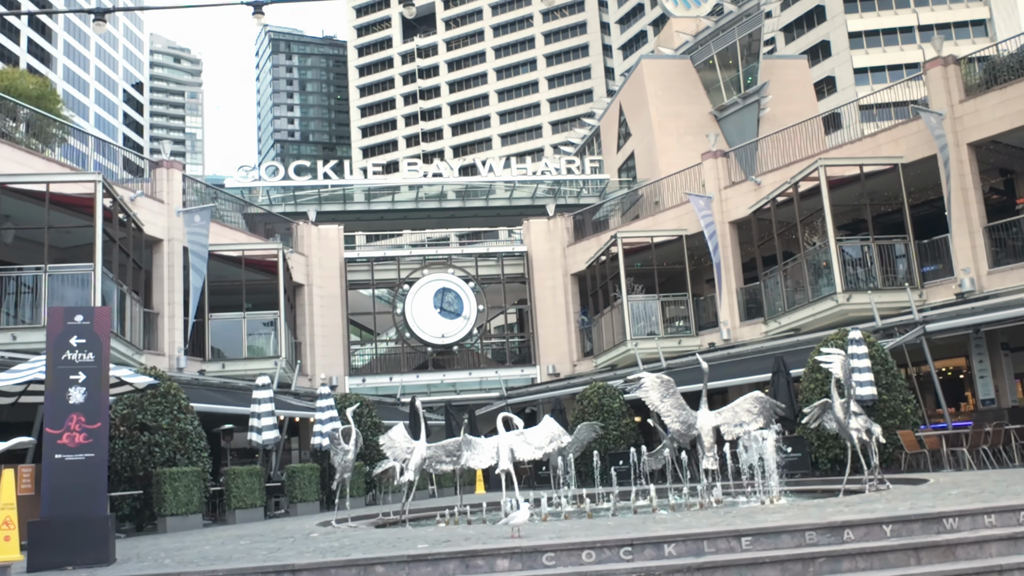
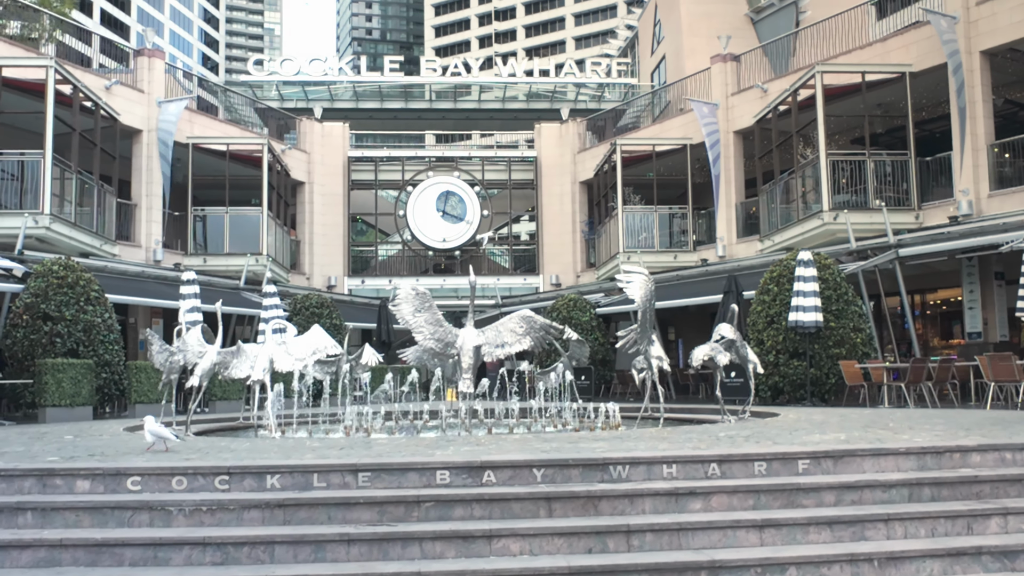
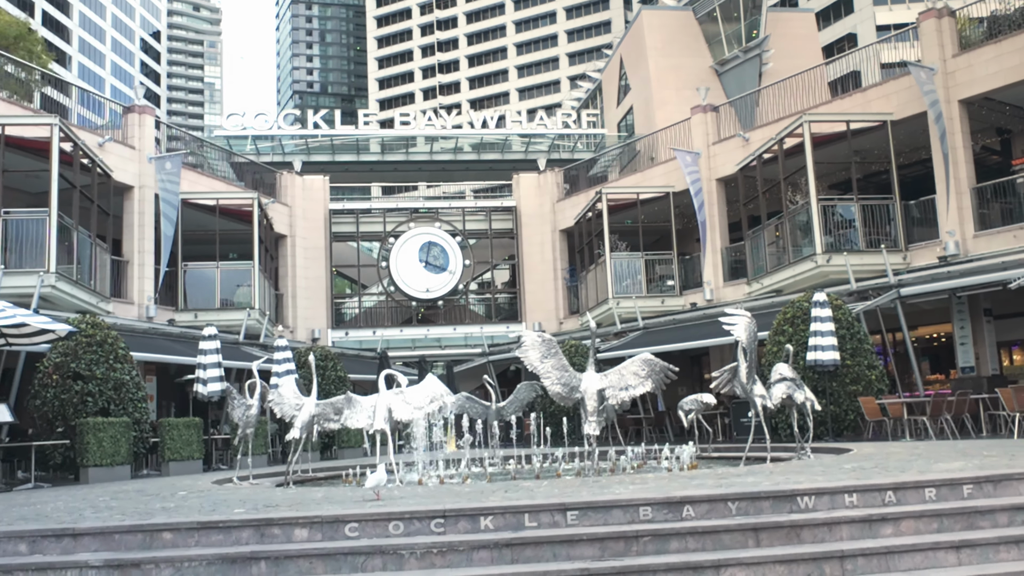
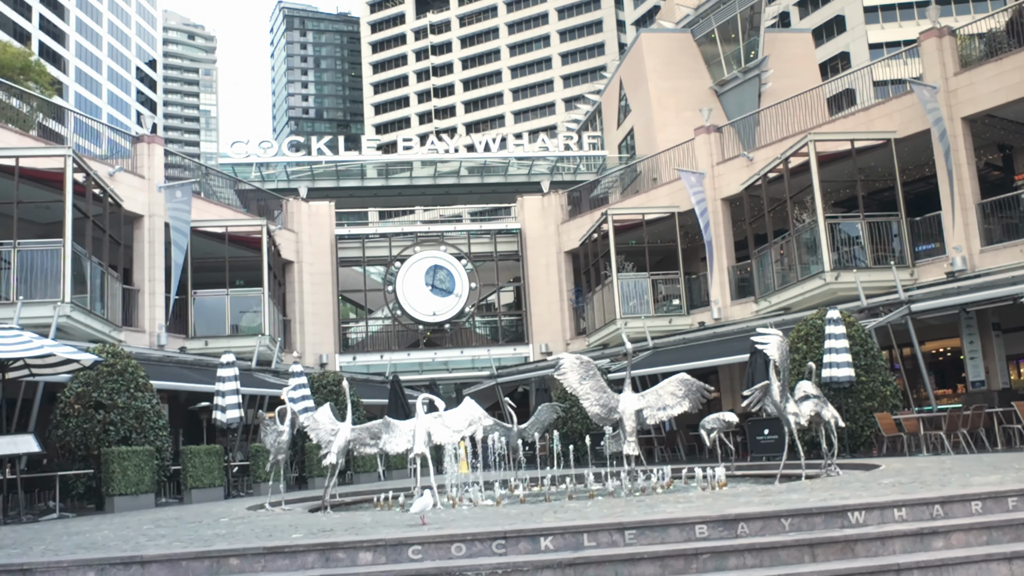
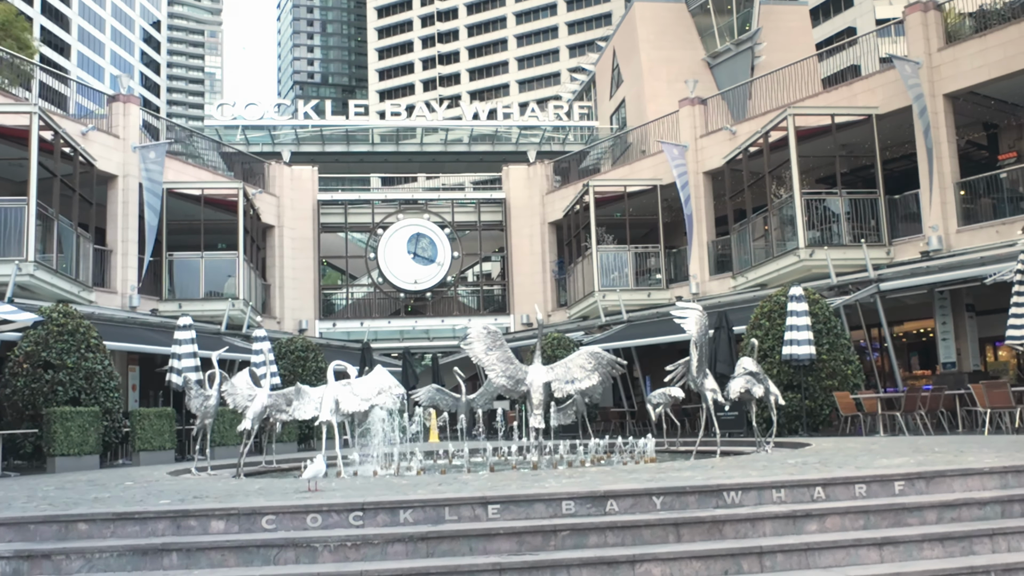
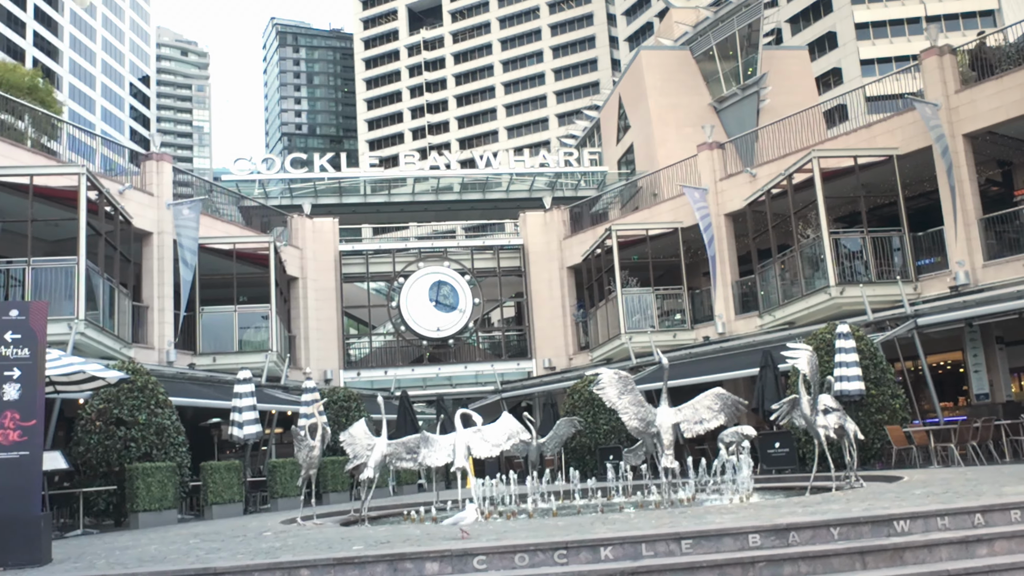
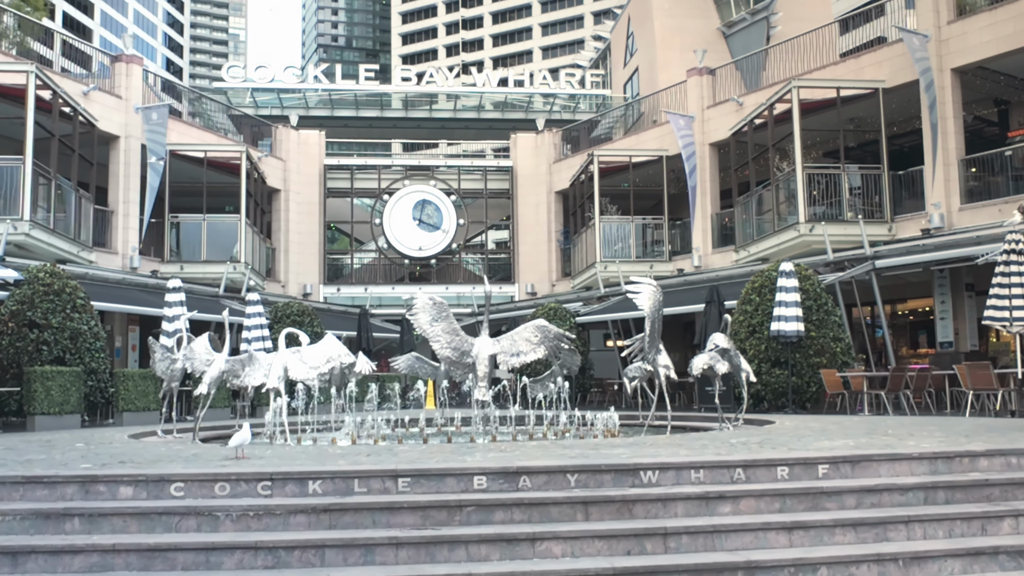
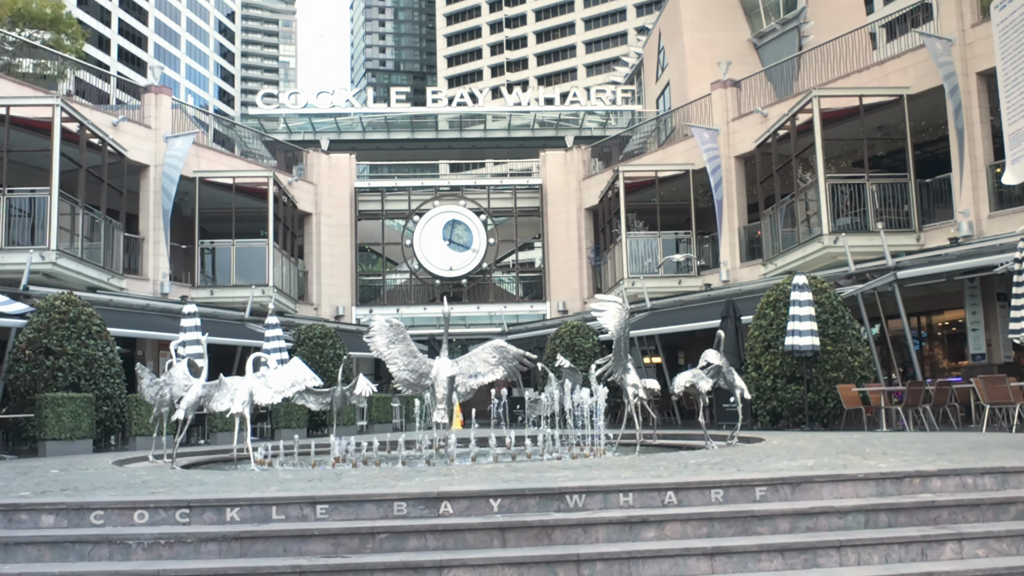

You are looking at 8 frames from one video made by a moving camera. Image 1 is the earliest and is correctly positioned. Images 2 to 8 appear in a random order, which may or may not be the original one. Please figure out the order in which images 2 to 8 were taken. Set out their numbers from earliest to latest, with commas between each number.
6, 4, 3, 5, 7, 2, 8
